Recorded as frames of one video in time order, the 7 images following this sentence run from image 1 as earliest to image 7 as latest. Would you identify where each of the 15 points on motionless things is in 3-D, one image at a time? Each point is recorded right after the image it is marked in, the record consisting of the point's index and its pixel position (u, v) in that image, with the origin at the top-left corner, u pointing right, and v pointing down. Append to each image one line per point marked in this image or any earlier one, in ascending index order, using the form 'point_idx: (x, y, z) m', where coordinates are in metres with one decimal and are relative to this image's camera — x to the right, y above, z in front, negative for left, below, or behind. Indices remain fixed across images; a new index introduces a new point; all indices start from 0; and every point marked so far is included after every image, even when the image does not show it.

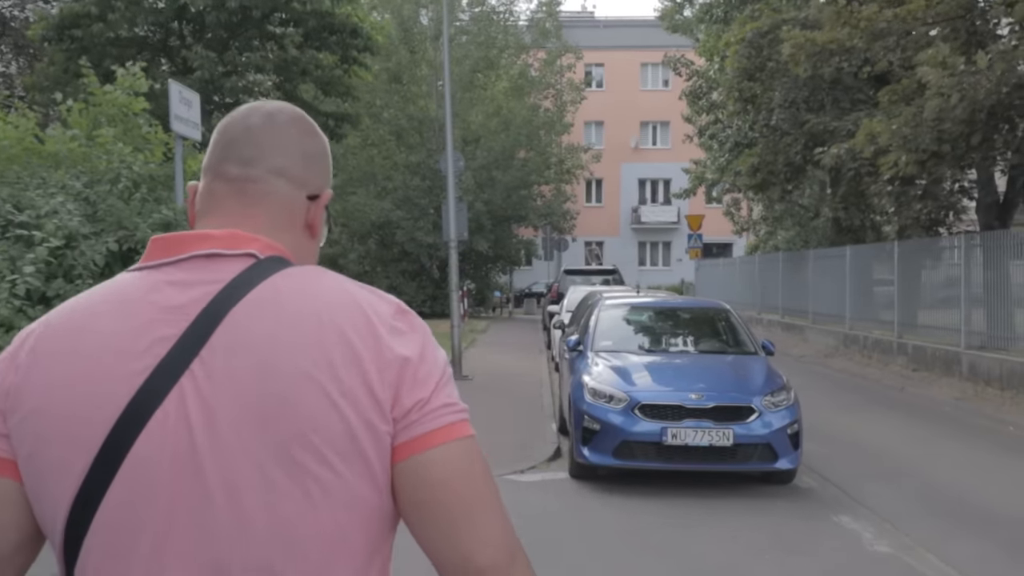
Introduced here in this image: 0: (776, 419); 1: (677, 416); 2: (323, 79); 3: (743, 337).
0: (+1.9, -0.9, +7.7) m
1: (+1.2, -0.9, +7.7) m
2: (-3.0, +3.3, +17.0) m
3: (+2.1, -0.5, +9.8) m
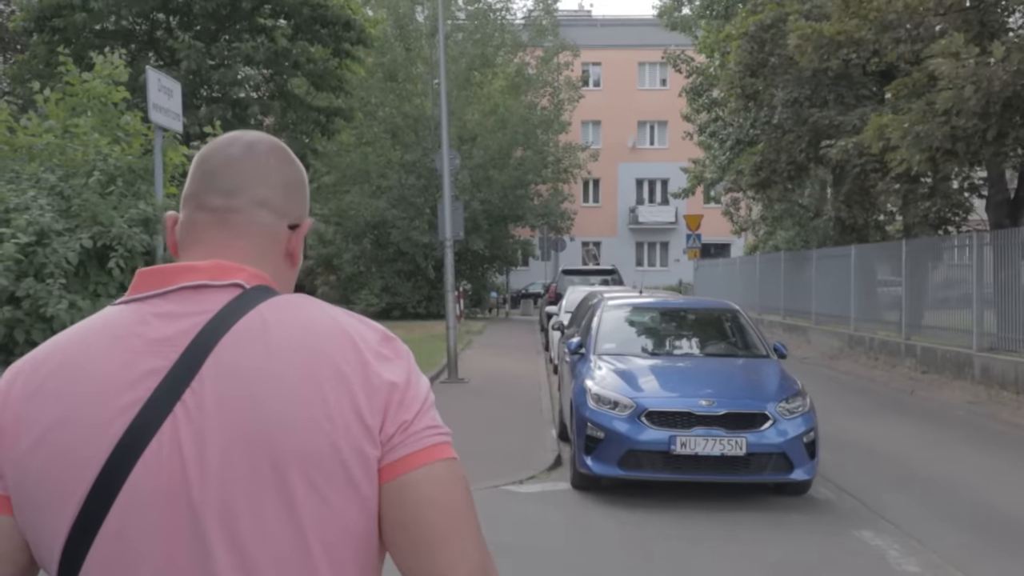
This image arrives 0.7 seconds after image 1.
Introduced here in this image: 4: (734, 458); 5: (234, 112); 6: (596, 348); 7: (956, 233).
0: (+1.9, -0.9, +7.3) m
1: (+1.2, -0.9, +7.2) m
2: (-3.0, +3.3, +16.6) m
3: (+2.1, -0.5, +9.3) m
4: (+1.5, -1.1, +7.2) m
5: (-4.0, +2.5, +15.3) m
6: (+0.7, -0.5, +9.3) m
7: (+7.2, +0.9, +17.7) m
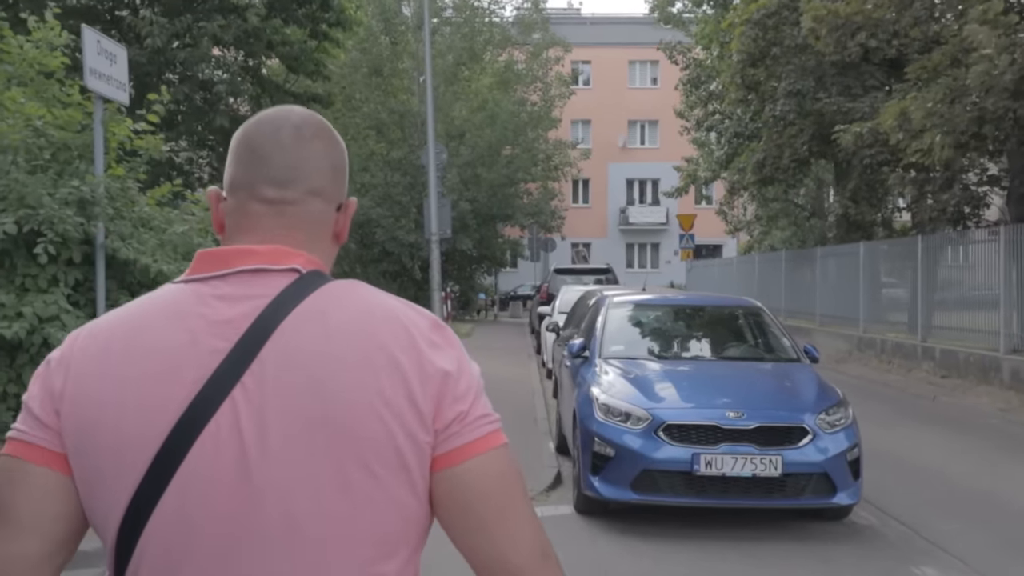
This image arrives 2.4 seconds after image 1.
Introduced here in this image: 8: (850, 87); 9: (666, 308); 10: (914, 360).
0: (+1.8, -0.9, +6.2) m
1: (+1.1, -0.9, +6.2) m
2: (-3.1, +3.3, +15.5) m
3: (+2.0, -0.4, +8.3) m
4: (+1.4, -1.1, +6.1) m
5: (-4.1, +2.5, +14.2) m
6: (+0.7, -0.5, +8.2) m
7: (+7.1, +0.9, +16.8) m
8: (+6.0, +3.6, +19.3) m
9: (+1.2, -0.2, +8.8) m
10: (+6.0, -1.1, +16.2) m
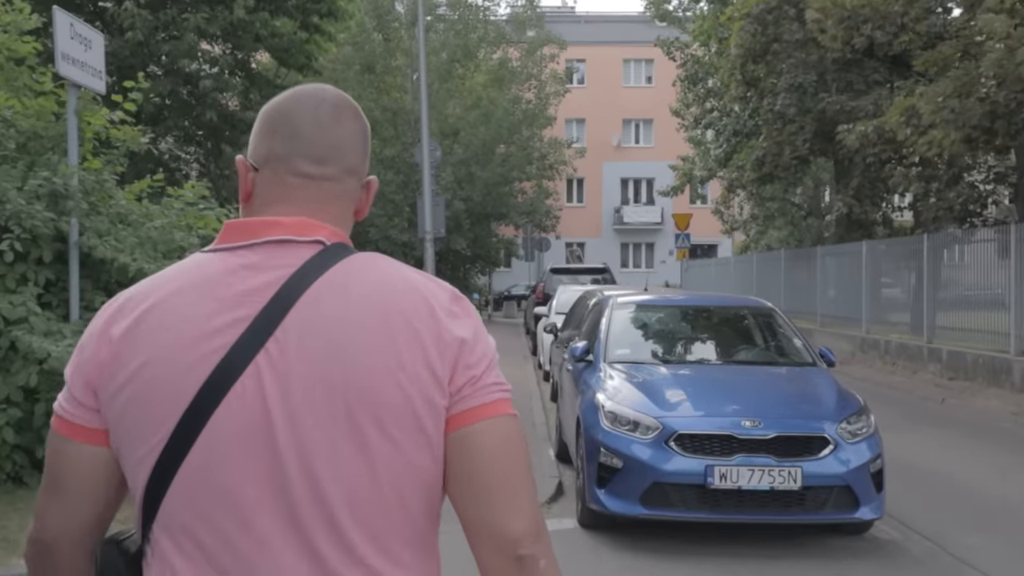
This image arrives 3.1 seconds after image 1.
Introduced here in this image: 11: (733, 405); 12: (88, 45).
0: (+1.8, -0.9, +5.8) m
1: (+1.1, -0.9, +5.8) m
2: (-3.2, +3.3, +15.1) m
3: (+2.0, -0.4, +7.9) m
4: (+1.4, -1.1, +5.7) m
5: (-4.2, +2.5, +13.7) m
6: (+0.7, -0.5, +7.8) m
7: (+7.0, +0.9, +16.4) m
8: (+5.9, +3.6, +18.9) m
9: (+1.2, -0.2, +8.4) m
10: (+5.9, -1.1, +15.9) m
11: (+1.2, -0.6, +6.0) m
12: (-2.7, +1.5, +6.8) m
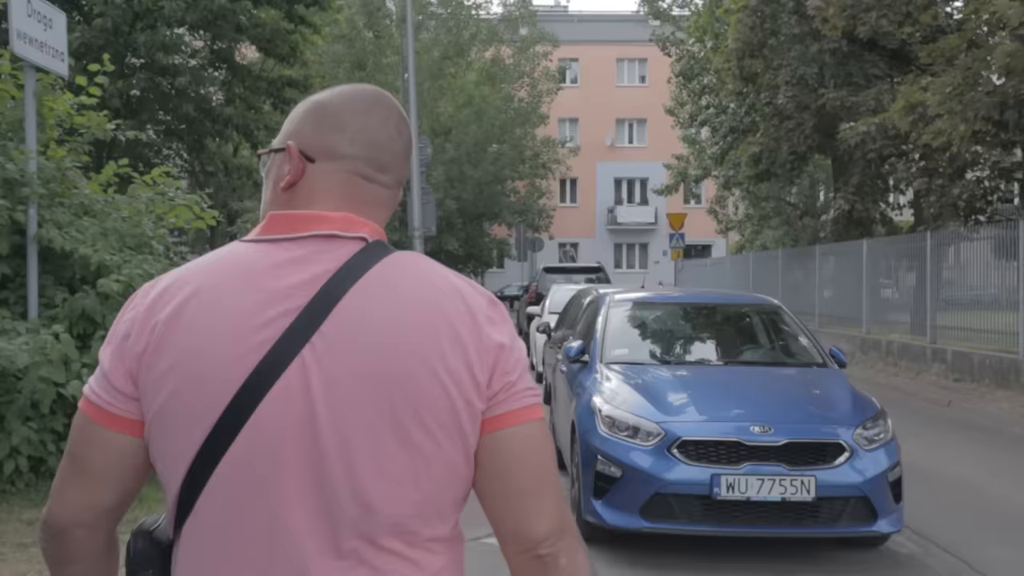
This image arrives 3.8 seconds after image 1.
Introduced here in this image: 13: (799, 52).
0: (+1.8, -0.9, +5.4) m
1: (+1.1, -0.8, +5.3) m
2: (-3.3, +3.3, +14.6) m
3: (+1.9, -0.4, +7.4) m
4: (+1.4, -1.0, +5.3) m
5: (-4.3, +2.5, +13.3) m
6: (+0.6, -0.5, +7.4) m
7: (+6.9, +0.9, +16.0) m
8: (+5.8, +3.6, +18.5) m
9: (+1.2, -0.1, +8.0) m
10: (+5.8, -1.1, +15.5) m
11: (+1.1, -0.6, +5.6) m
12: (-2.7, +1.5, +6.4) m
13: (+4.8, +4.0, +18.4) m
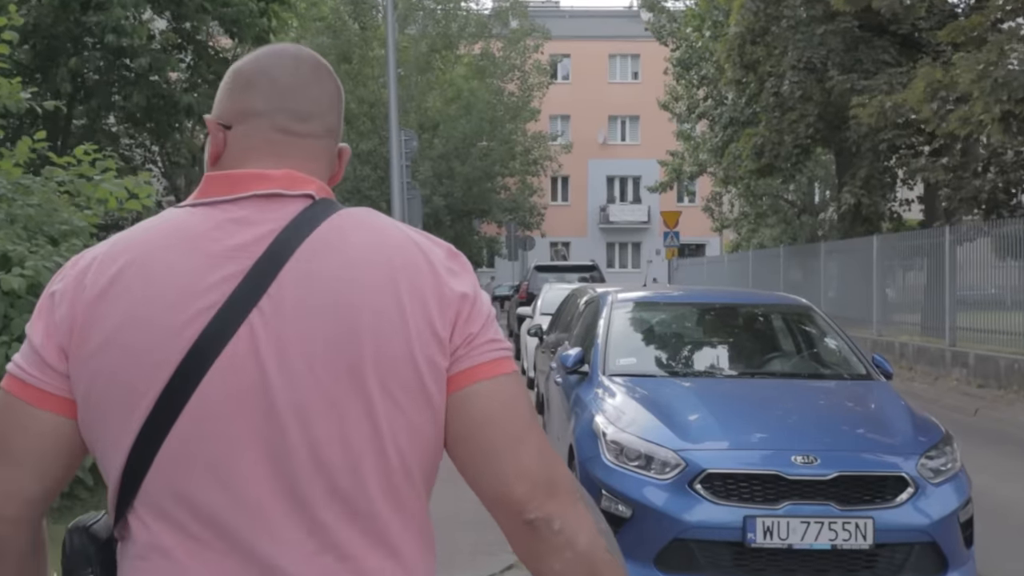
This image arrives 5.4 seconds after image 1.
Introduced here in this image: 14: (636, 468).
0: (+1.7, -0.8, +4.4) m
1: (+1.0, -0.8, +4.3) m
2: (-3.5, +3.3, +13.5) m
3: (+1.9, -0.4, +6.4) m
4: (+1.3, -1.0, +4.3) m
5: (-4.4, +2.5, +12.2) m
6: (+0.5, -0.4, +6.3) m
7: (+6.7, +1.0, +15.0) m
8: (+5.6, +3.6, +17.5) m
9: (+1.1, -0.1, +7.0) m
10: (+5.7, -1.0, +14.5) m
11: (+1.1, -0.6, +4.6) m
12: (-2.8, +1.6, +5.3) m
13: (+4.6, +4.0, +17.4) m
14: (+0.5, -0.7, +4.5) m
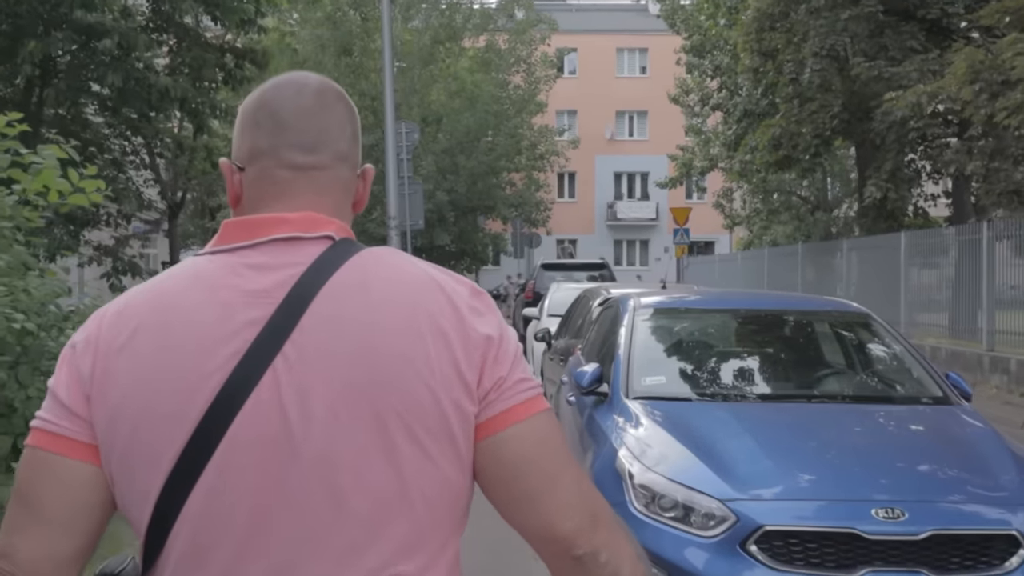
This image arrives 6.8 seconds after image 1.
0: (+1.7, -0.9, +3.5) m
1: (+1.0, -0.8, +3.4) m
2: (-3.4, +3.3, +12.6) m
3: (+1.9, -0.4, +5.5) m
4: (+1.3, -1.1, +3.4) m
5: (-4.3, +2.5, +11.3) m
6: (+0.5, -0.5, +5.4) m
7: (+6.8, +1.0, +14.1) m
8: (+5.7, +3.6, +16.6) m
9: (+1.1, -0.1, +6.0) m
10: (+5.7, -1.0, +13.5) m
11: (+1.1, -0.6, +3.7) m
12: (-2.8, +1.5, +4.4) m
13: (+4.7, +4.0, +16.5) m
14: (+0.5, -0.8, +3.6) m
